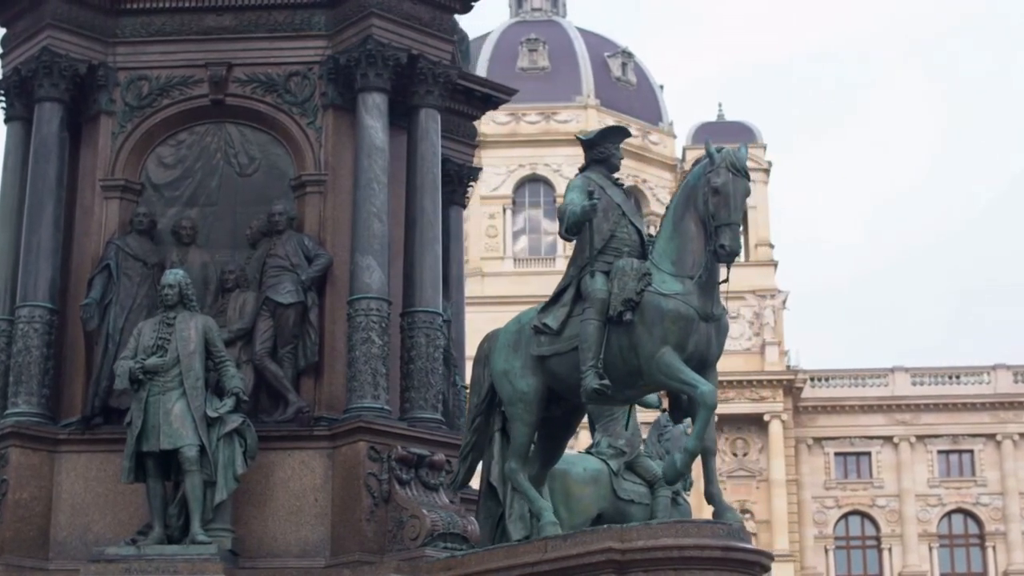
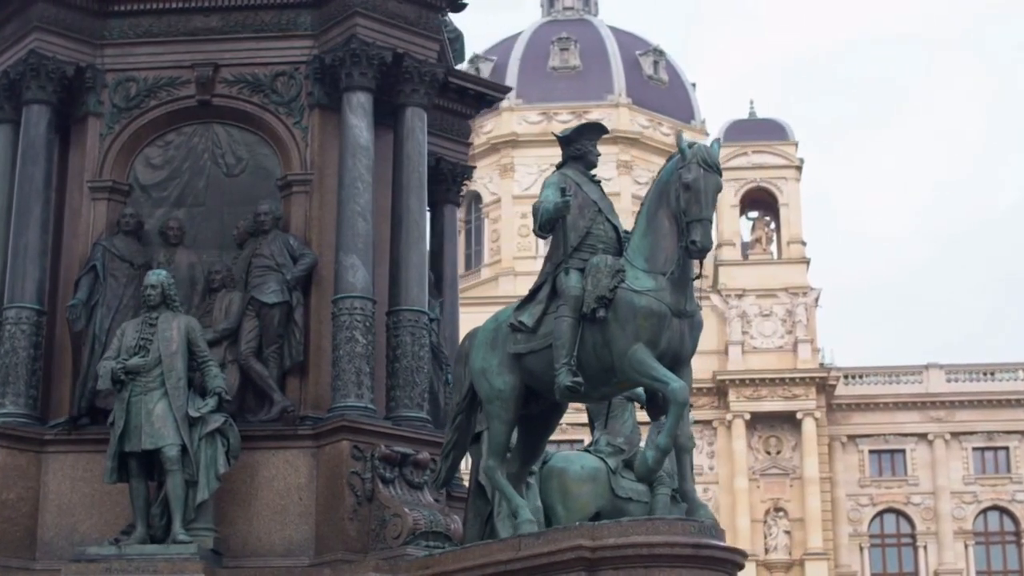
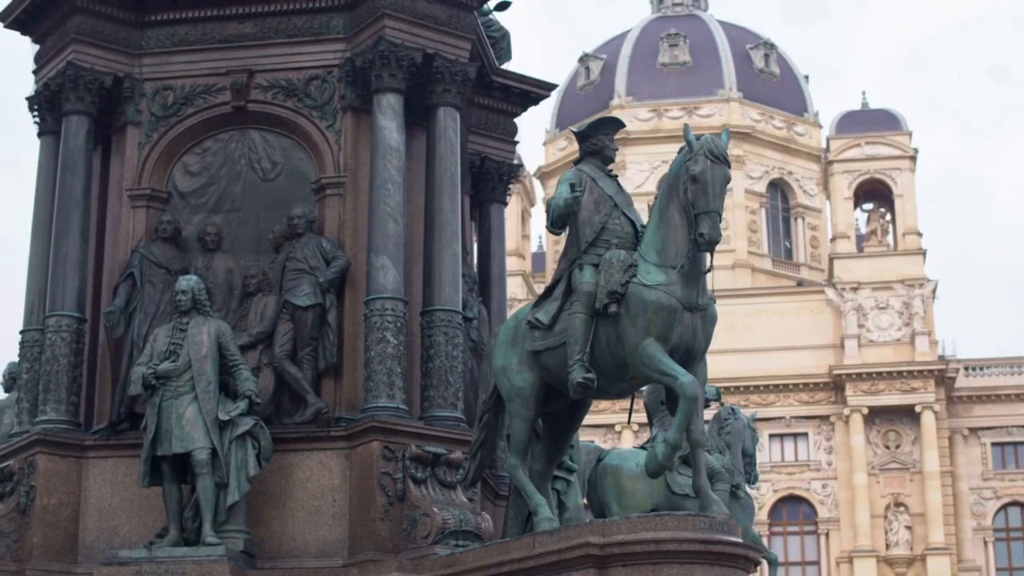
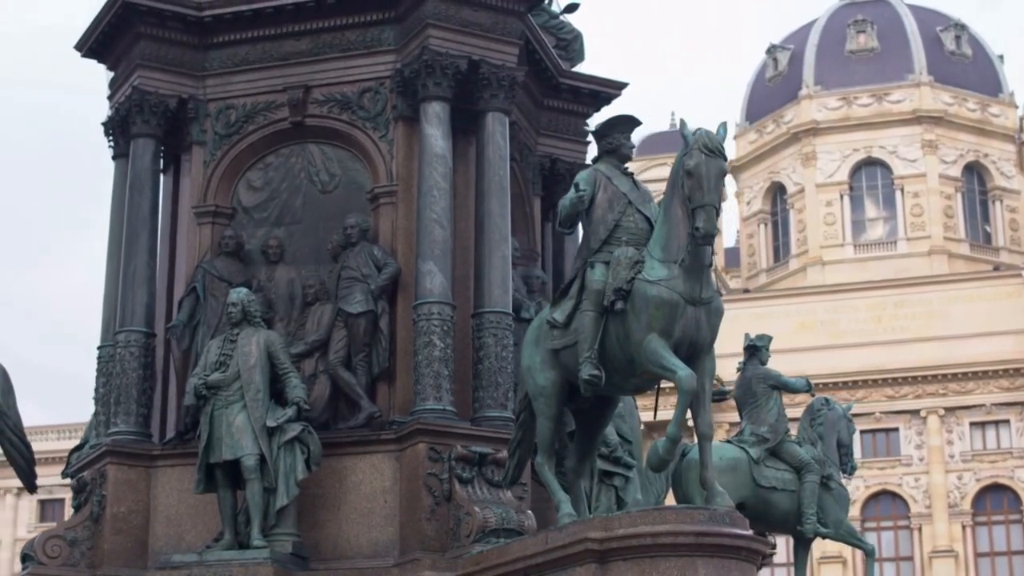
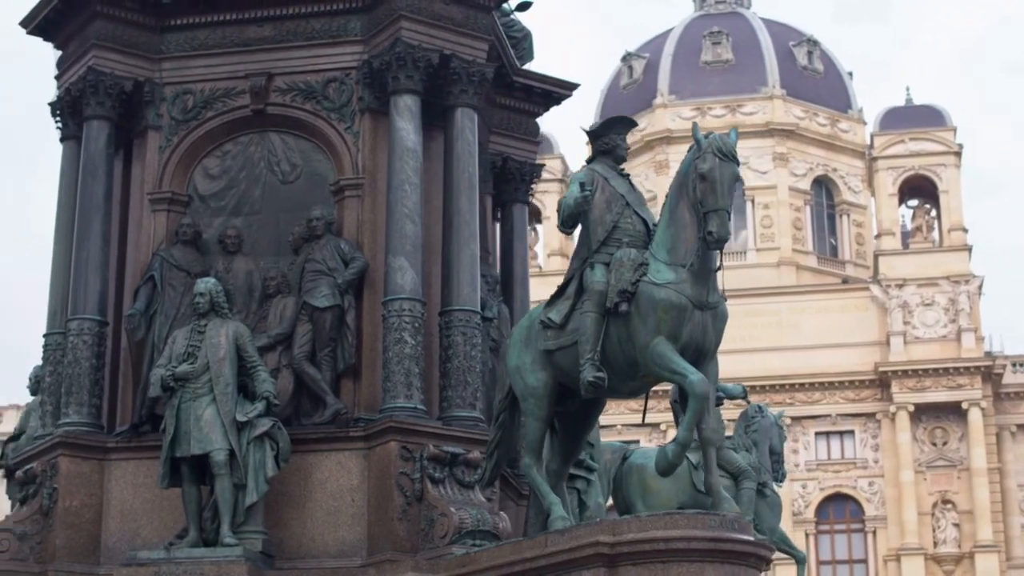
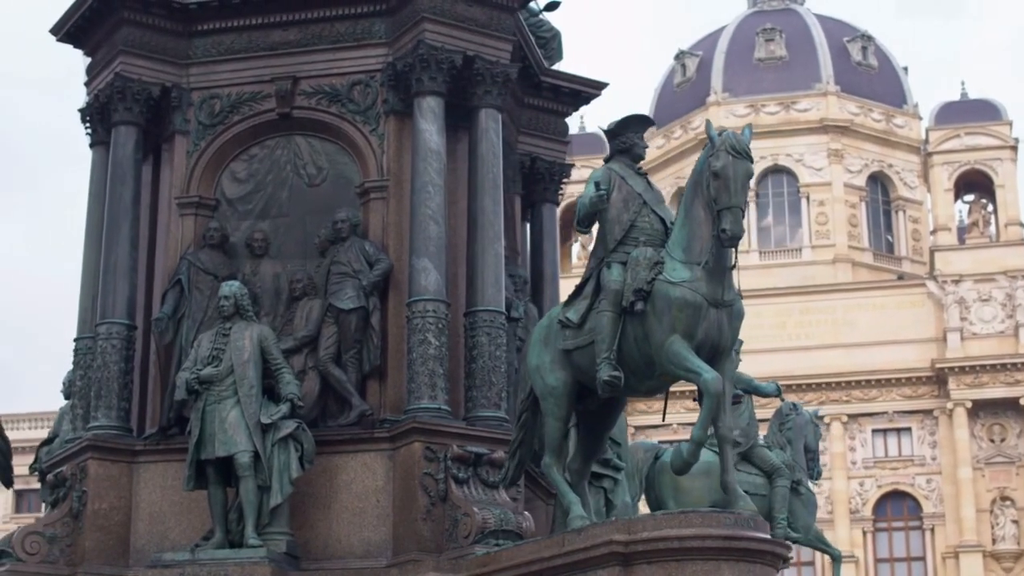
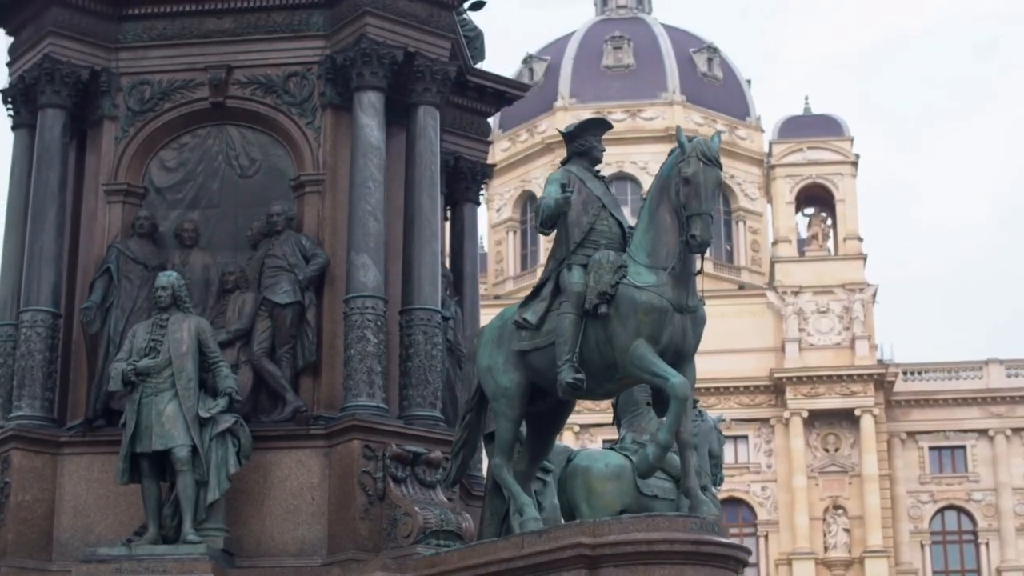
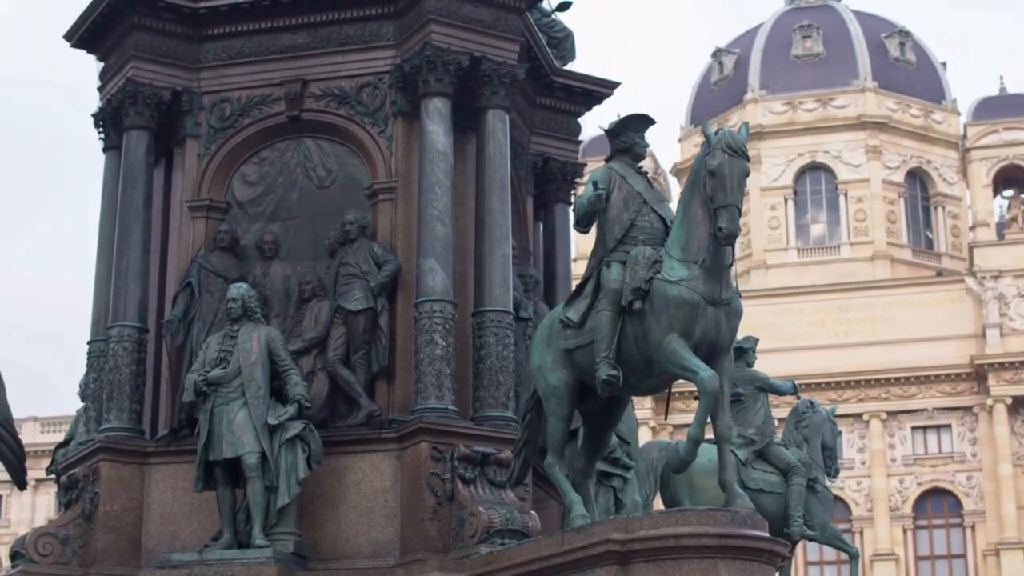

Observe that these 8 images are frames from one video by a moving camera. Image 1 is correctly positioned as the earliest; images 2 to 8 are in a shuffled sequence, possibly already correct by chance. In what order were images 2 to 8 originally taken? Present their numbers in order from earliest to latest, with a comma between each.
2, 7, 3, 5, 6, 8, 4
